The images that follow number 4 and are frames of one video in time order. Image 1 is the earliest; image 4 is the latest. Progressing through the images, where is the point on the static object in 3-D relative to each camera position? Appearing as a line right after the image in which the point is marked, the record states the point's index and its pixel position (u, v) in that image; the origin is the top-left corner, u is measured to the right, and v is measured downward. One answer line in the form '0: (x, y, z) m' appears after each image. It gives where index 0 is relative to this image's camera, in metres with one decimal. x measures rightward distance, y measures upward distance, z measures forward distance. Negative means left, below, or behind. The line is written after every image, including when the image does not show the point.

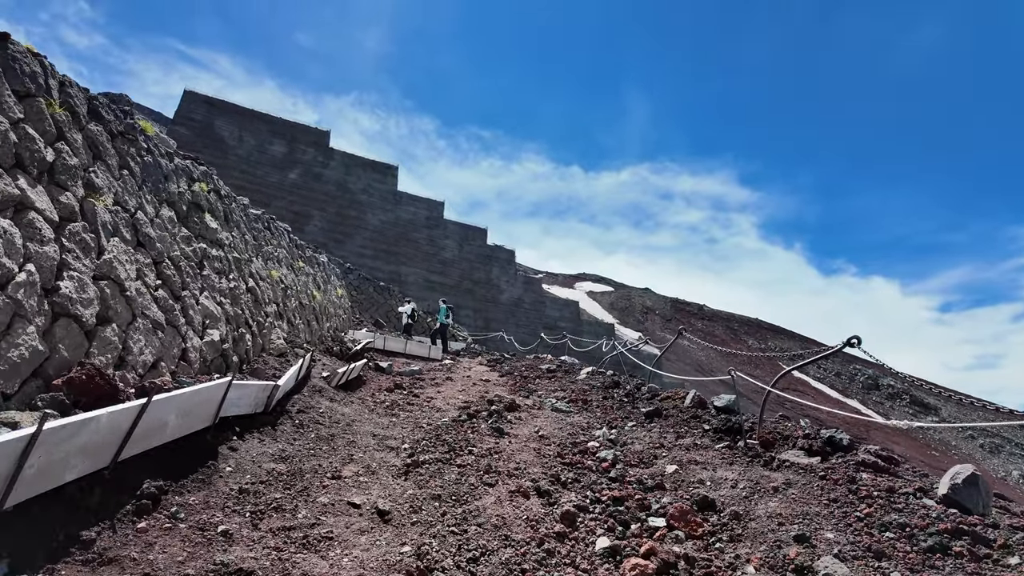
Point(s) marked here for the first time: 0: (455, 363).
0: (-1.8, -2.3, +17.5) m
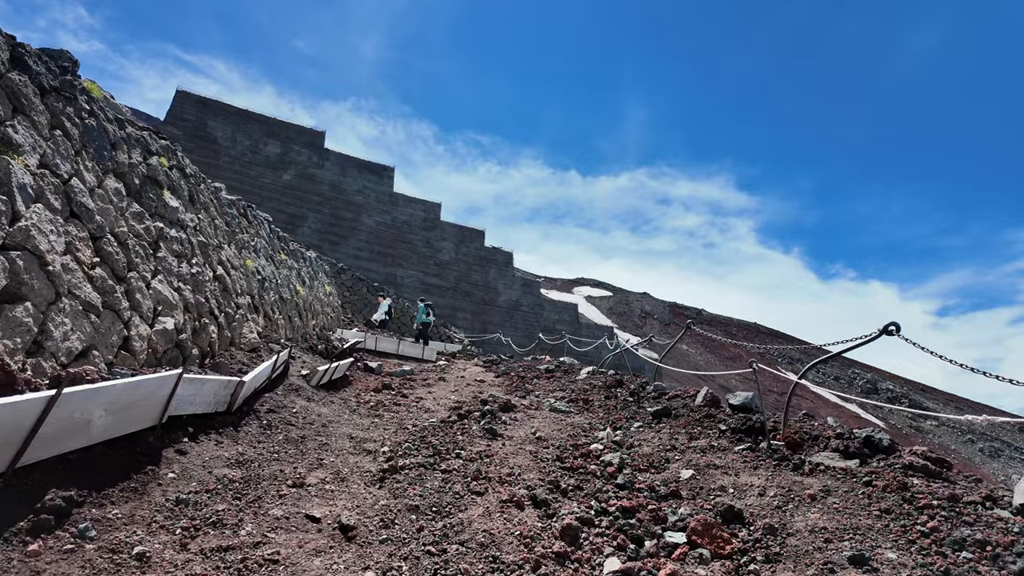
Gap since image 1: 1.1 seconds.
0: (-1.9, -2.2, +16.7) m
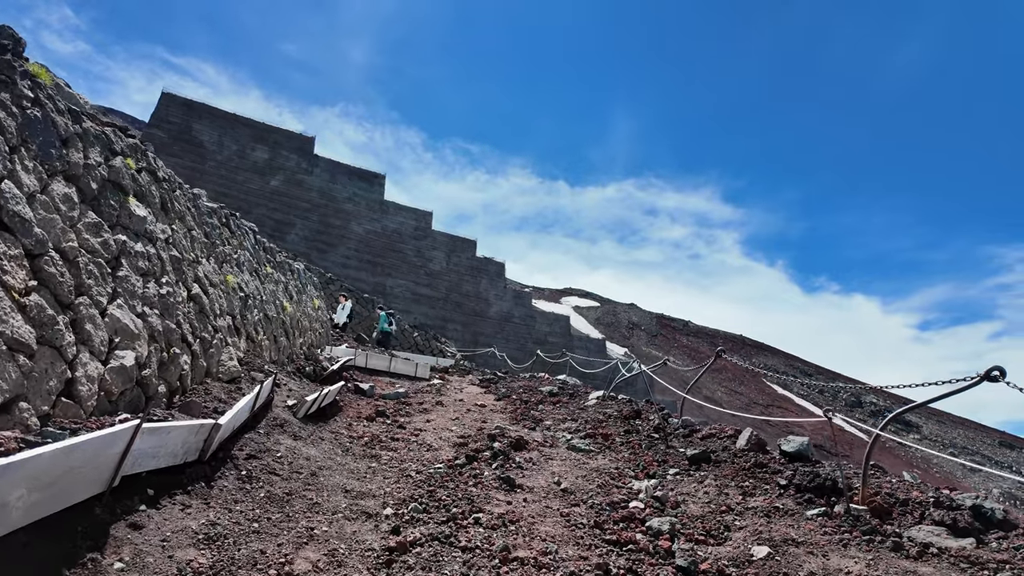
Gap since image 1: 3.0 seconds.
0: (-1.9, -2.6, +15.8) m
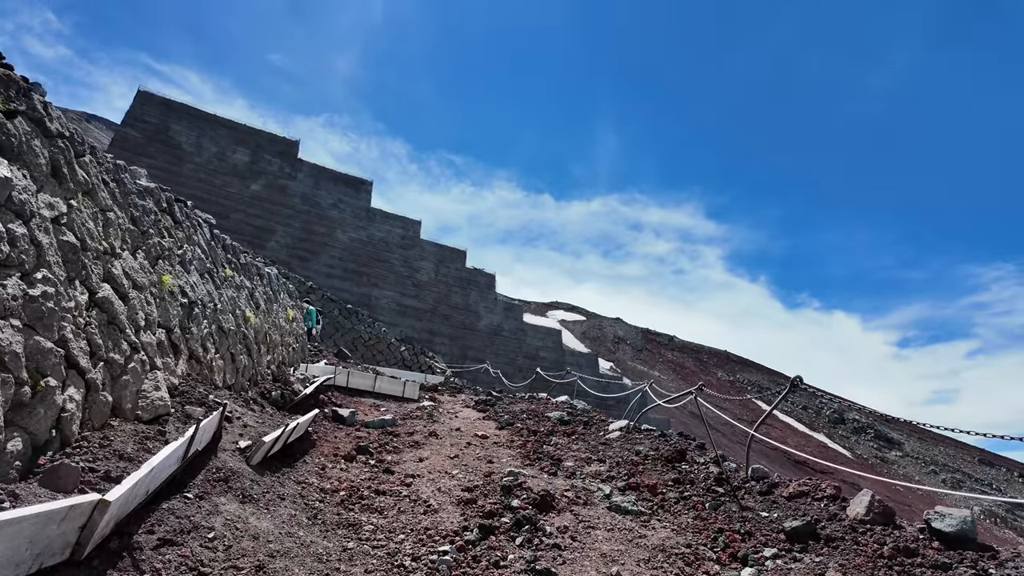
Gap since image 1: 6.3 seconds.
0: (-1.8, -2.9, +13.9) m
